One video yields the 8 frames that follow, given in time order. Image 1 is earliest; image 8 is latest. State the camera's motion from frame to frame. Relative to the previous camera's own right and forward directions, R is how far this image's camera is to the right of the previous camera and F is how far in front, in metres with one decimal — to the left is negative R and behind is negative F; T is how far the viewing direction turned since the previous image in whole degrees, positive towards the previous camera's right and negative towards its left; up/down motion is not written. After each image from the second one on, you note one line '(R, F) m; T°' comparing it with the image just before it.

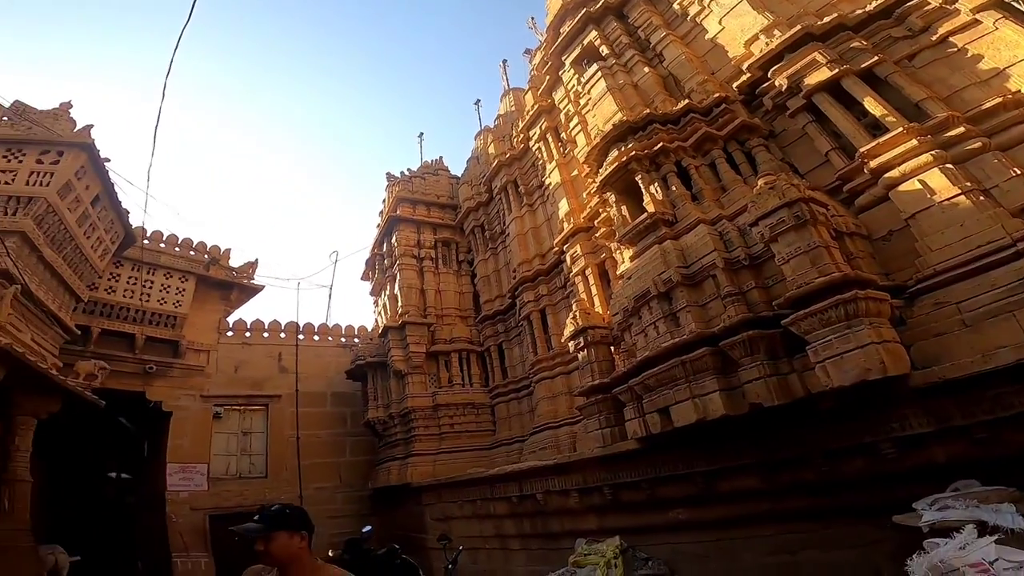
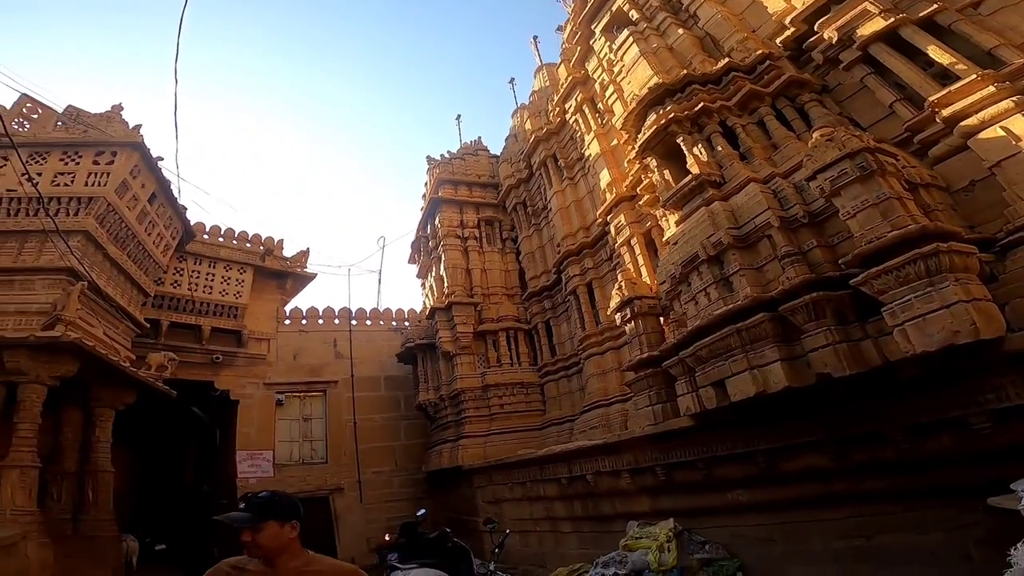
(+0.2, +0.3) m; -6°
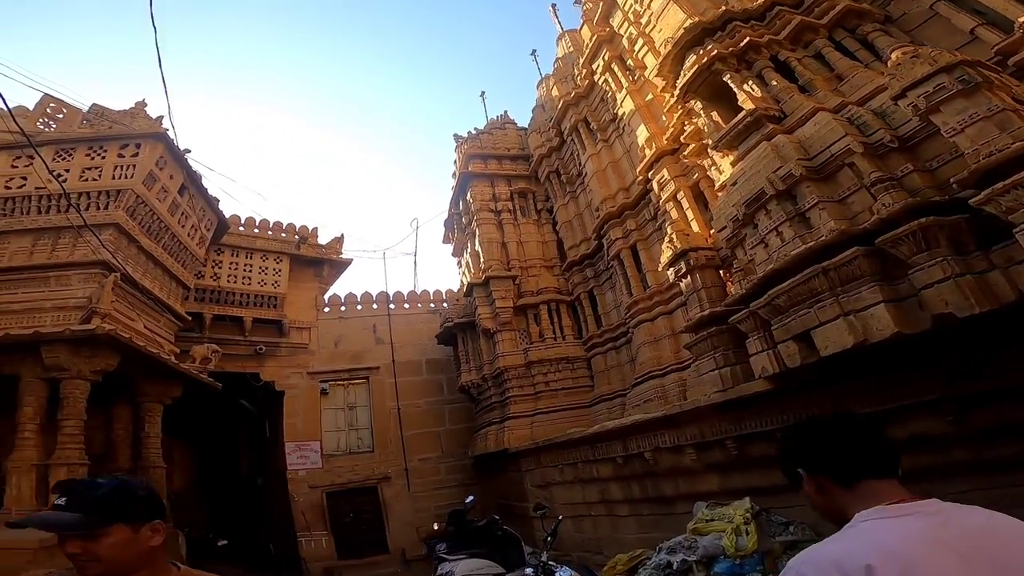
(0.0, +0.6) m; -5°
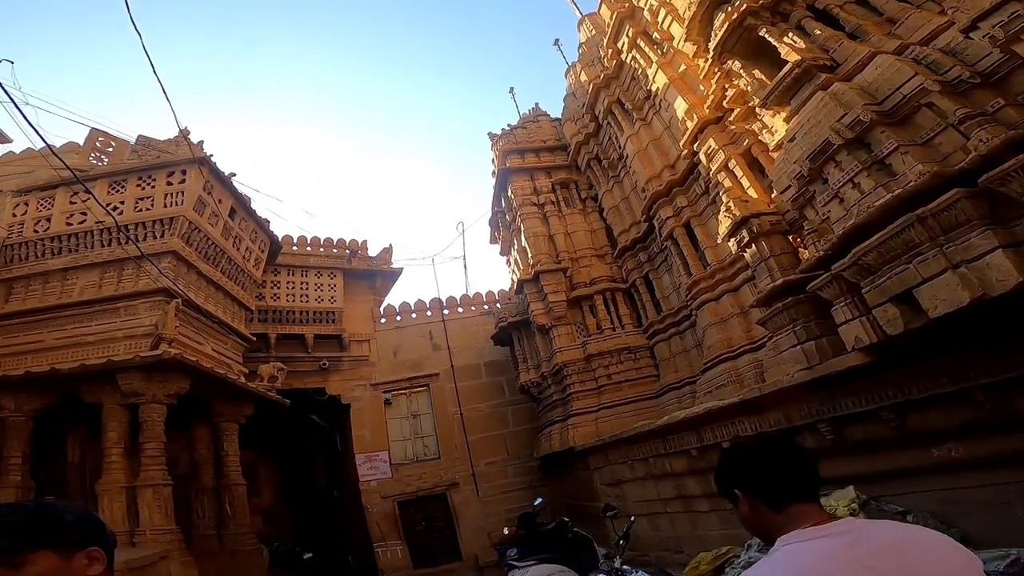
(0.0, +0.3) m; -6°
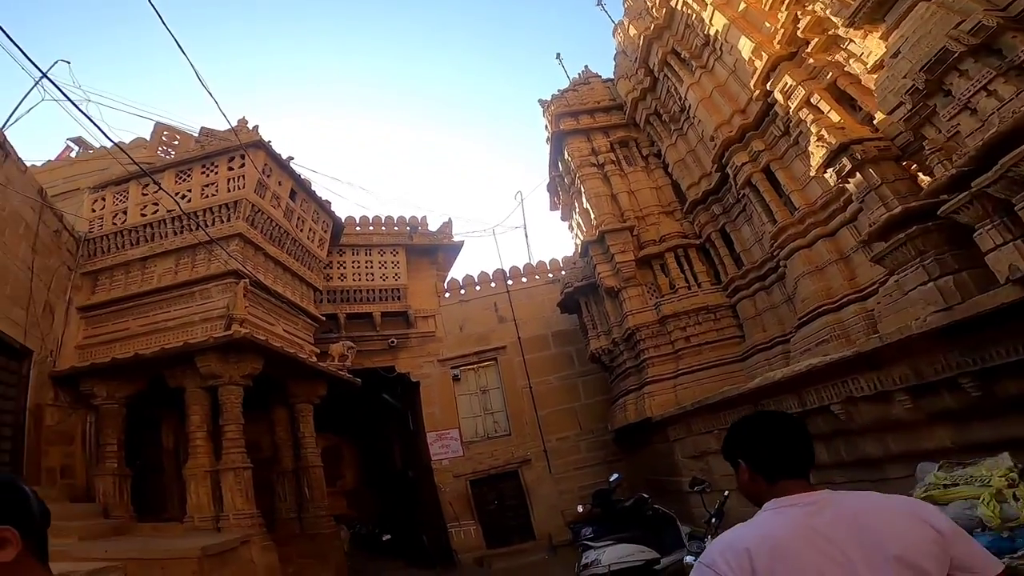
(0.0, +0.5) m; -7°
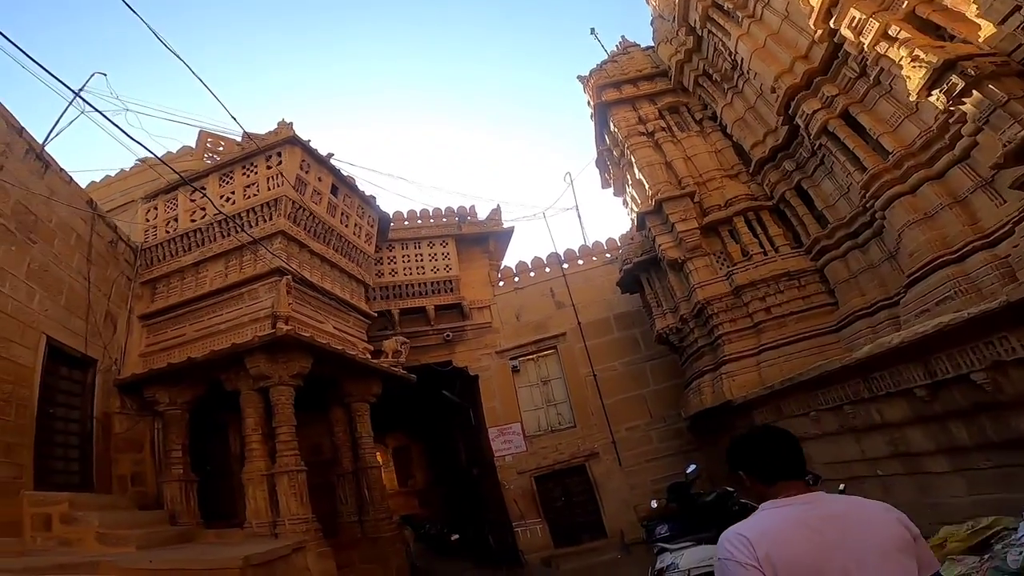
(+0.1, +0.5) m; -6°
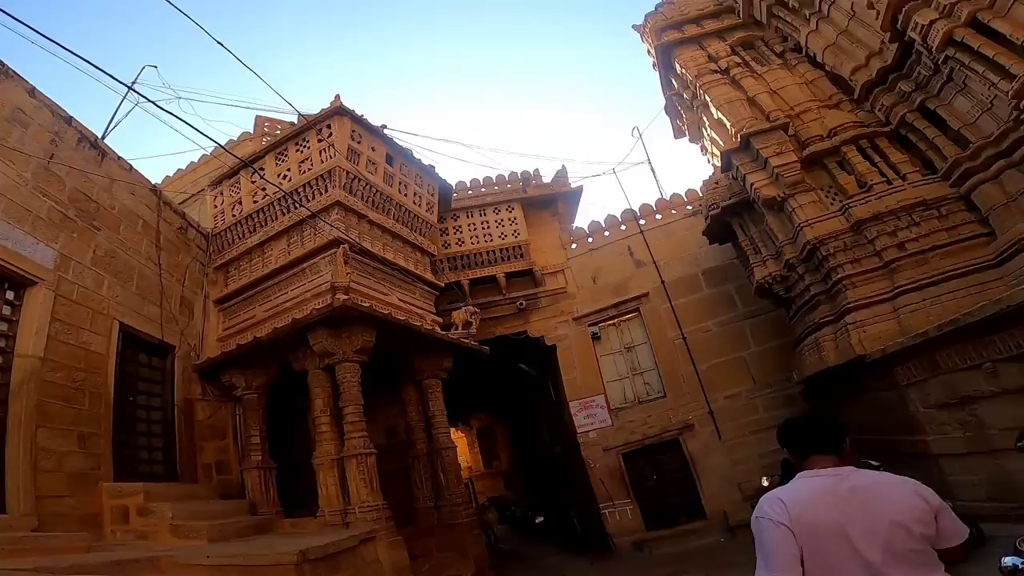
(0.0, +0.6) m; -8°
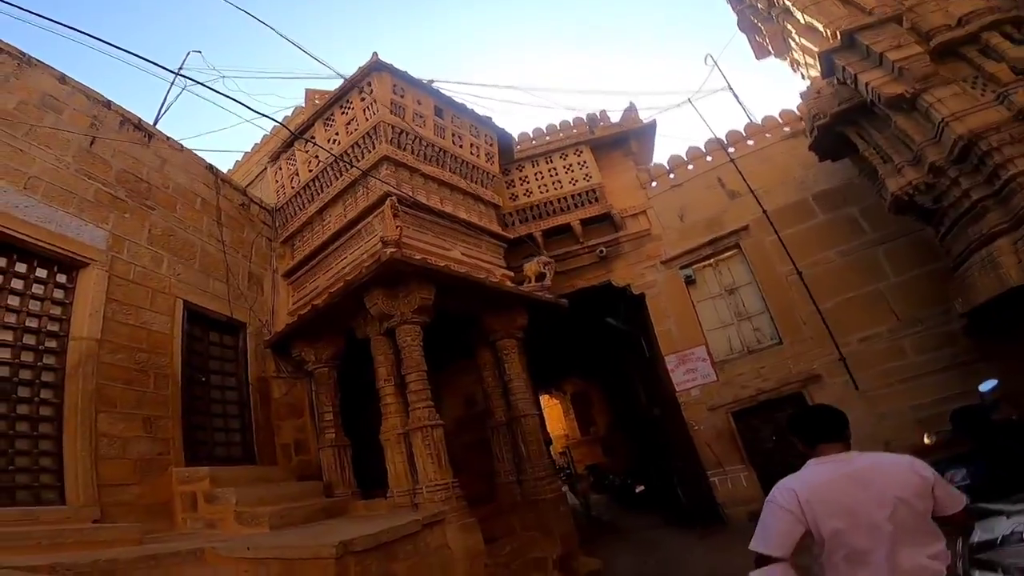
(0.0, +0.6) m; -8°
